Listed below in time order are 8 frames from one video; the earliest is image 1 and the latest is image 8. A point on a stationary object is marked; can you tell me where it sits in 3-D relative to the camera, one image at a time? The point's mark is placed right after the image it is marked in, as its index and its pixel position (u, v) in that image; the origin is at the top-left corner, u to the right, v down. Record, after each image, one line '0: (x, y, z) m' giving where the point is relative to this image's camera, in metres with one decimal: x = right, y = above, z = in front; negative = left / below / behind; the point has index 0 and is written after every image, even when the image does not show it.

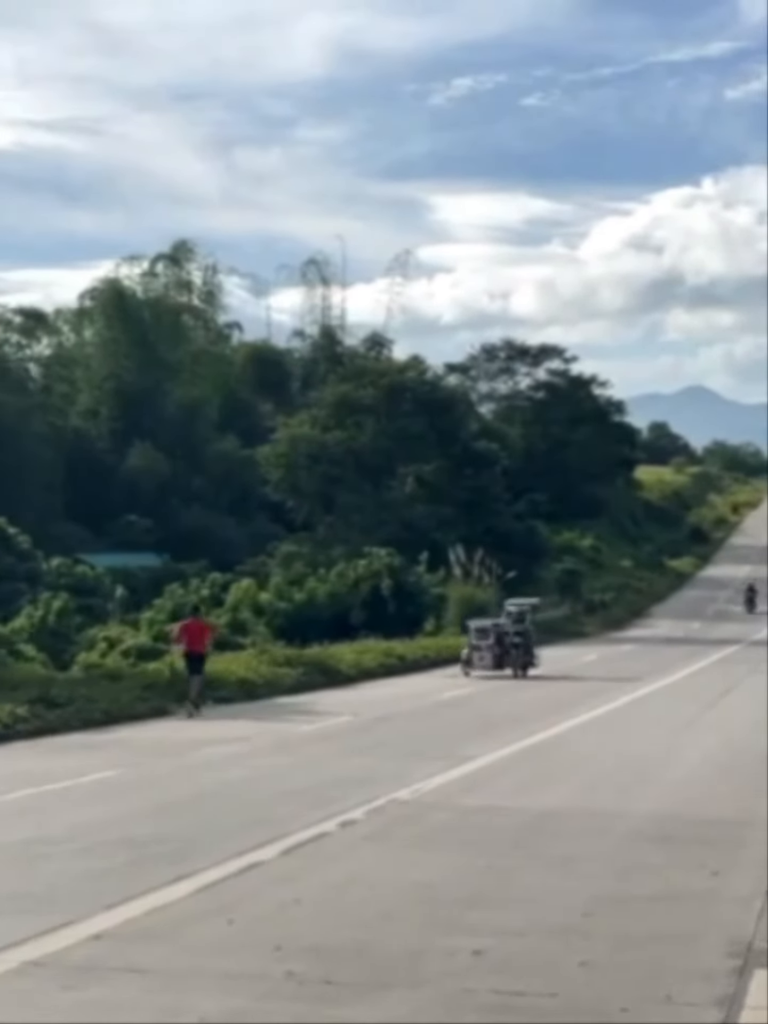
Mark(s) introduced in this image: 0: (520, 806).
0: (+1.1, -2.3, +13.2) m
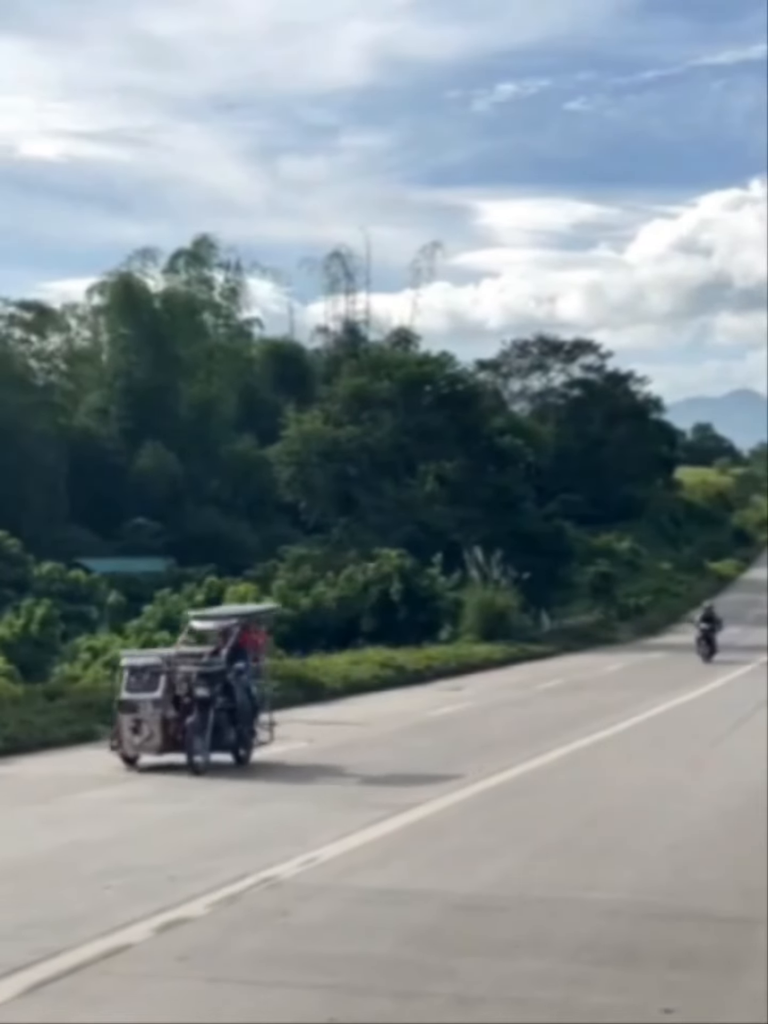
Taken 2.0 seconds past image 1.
0: (+0.3, -2.1, +9.4) m
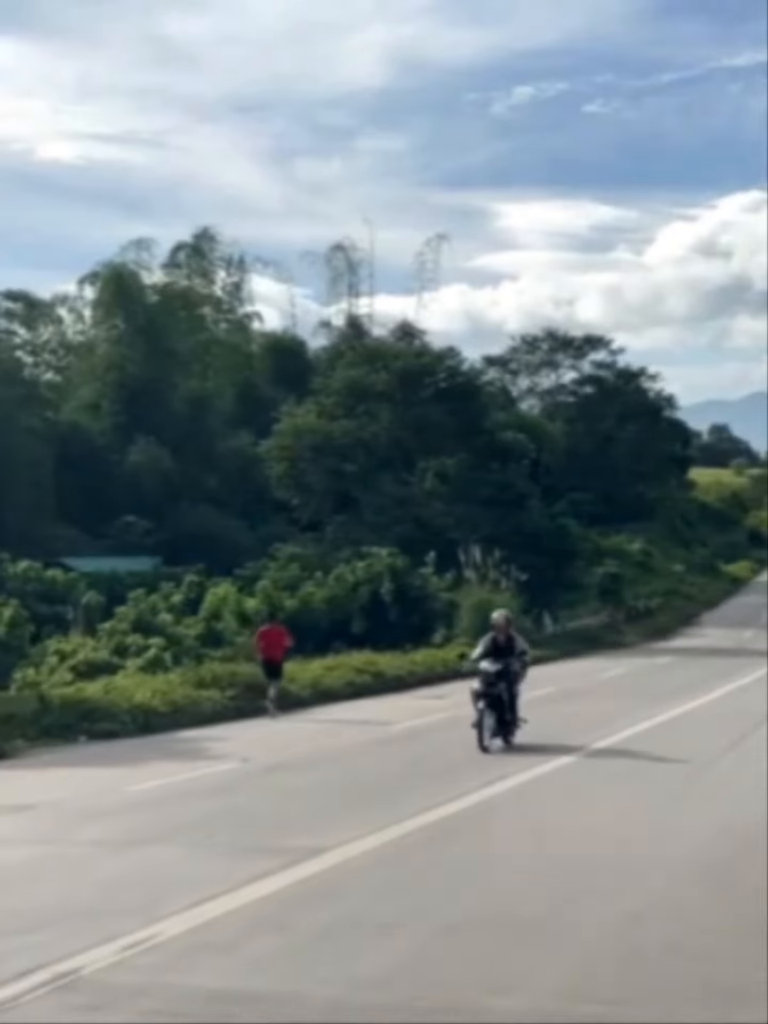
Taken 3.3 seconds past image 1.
0: (-0.4, -2.0, +6.8) m
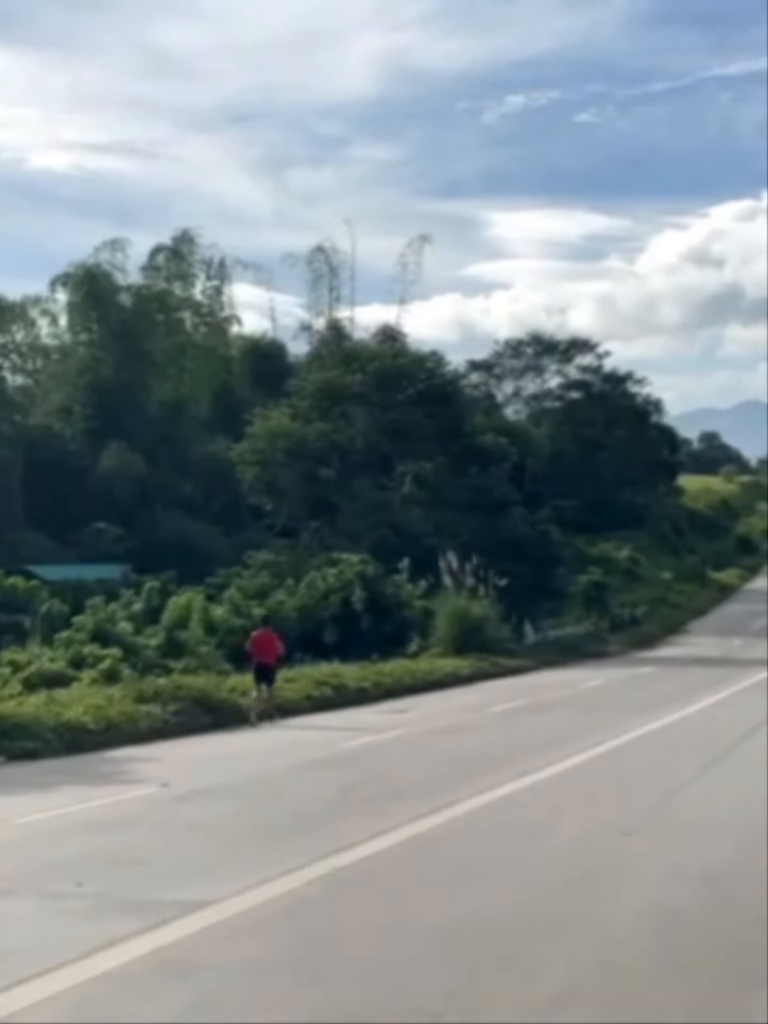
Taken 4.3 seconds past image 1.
0: (-1.0, -1.9, +5.1) m
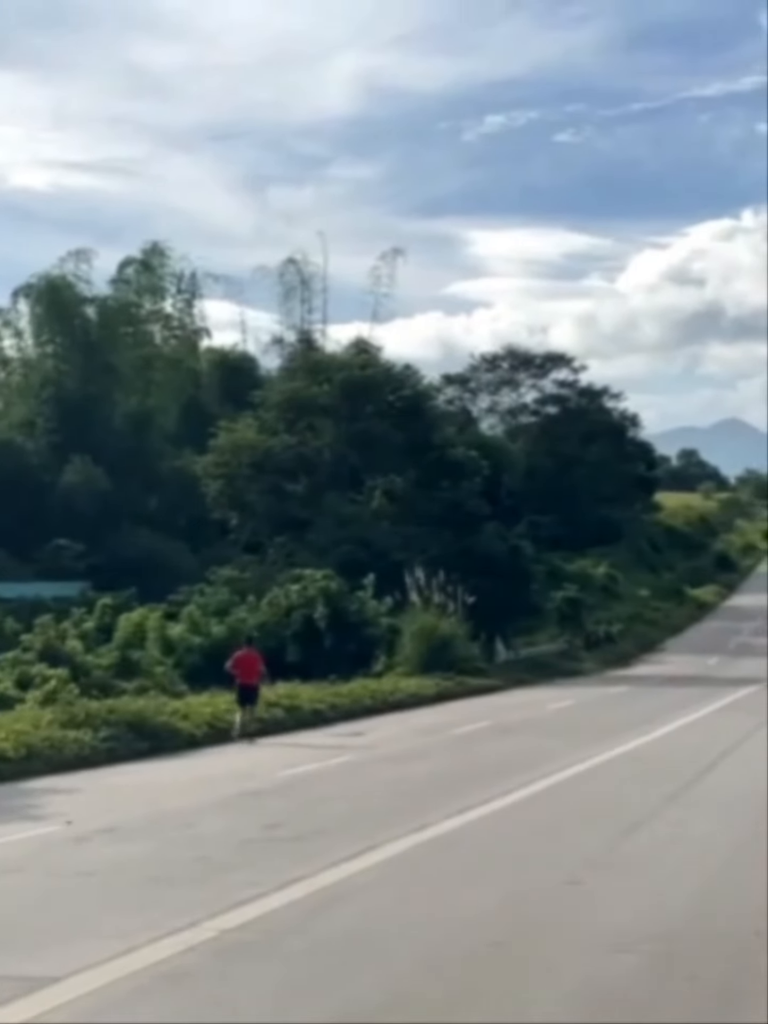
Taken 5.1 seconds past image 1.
0: (-1.5, -1.8, +3.5) m
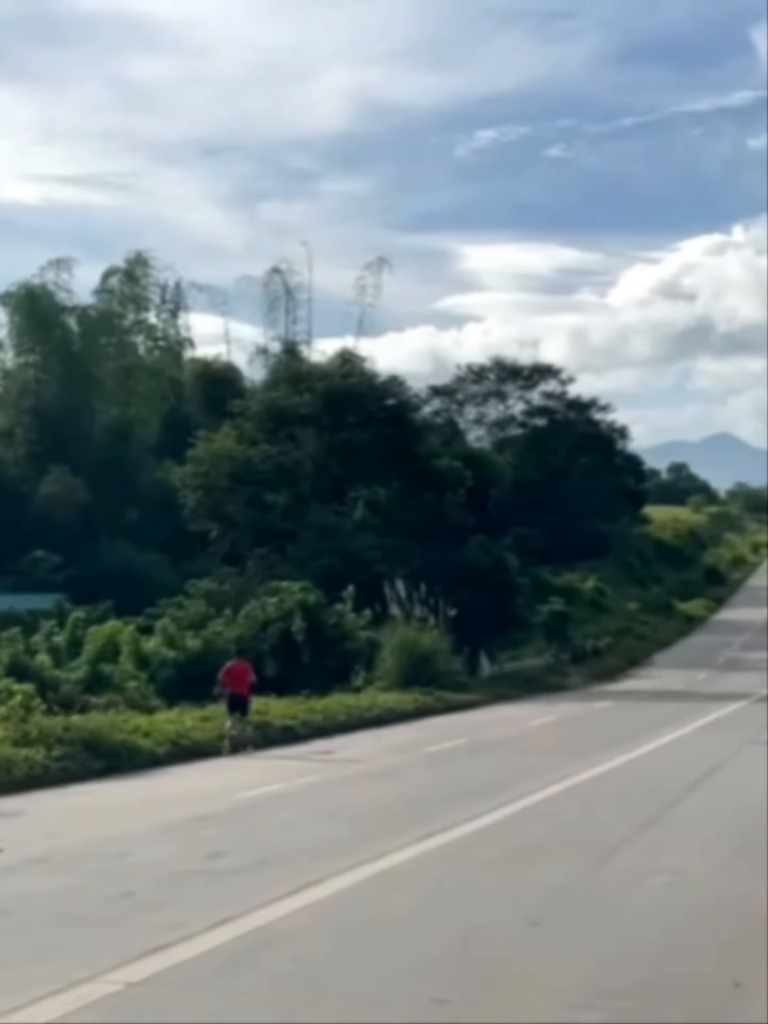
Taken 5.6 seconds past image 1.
0: (-1.8, -1.8, +2.4) m
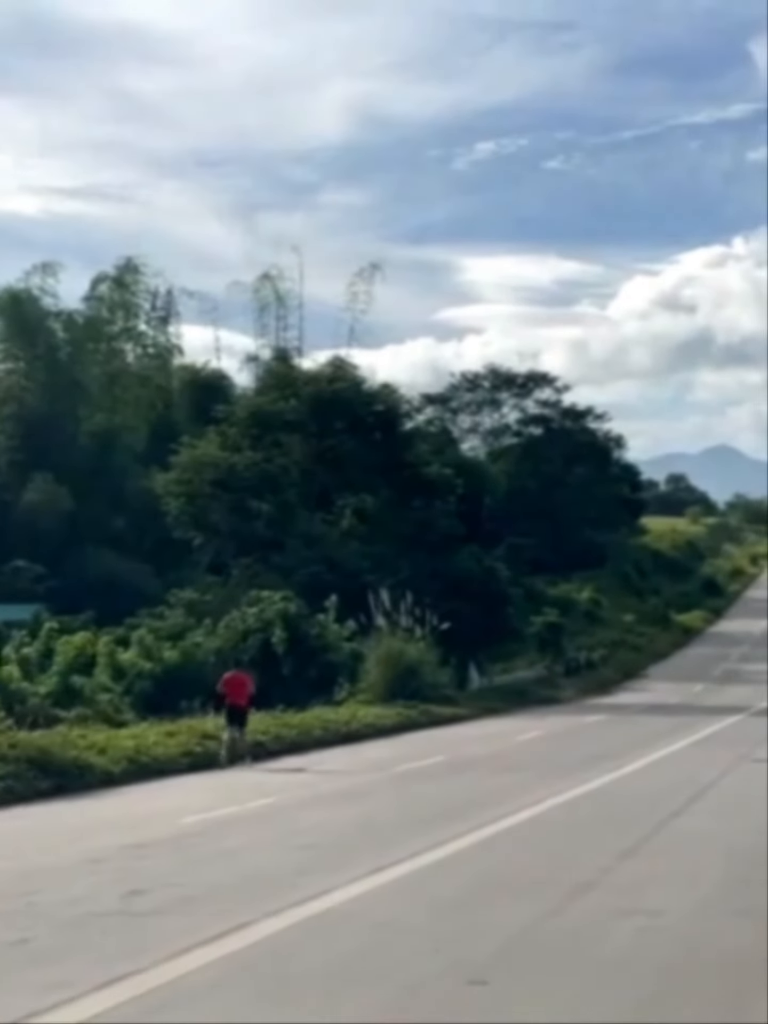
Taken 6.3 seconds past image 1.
0: (-2.1, -1.7, +1.0) m
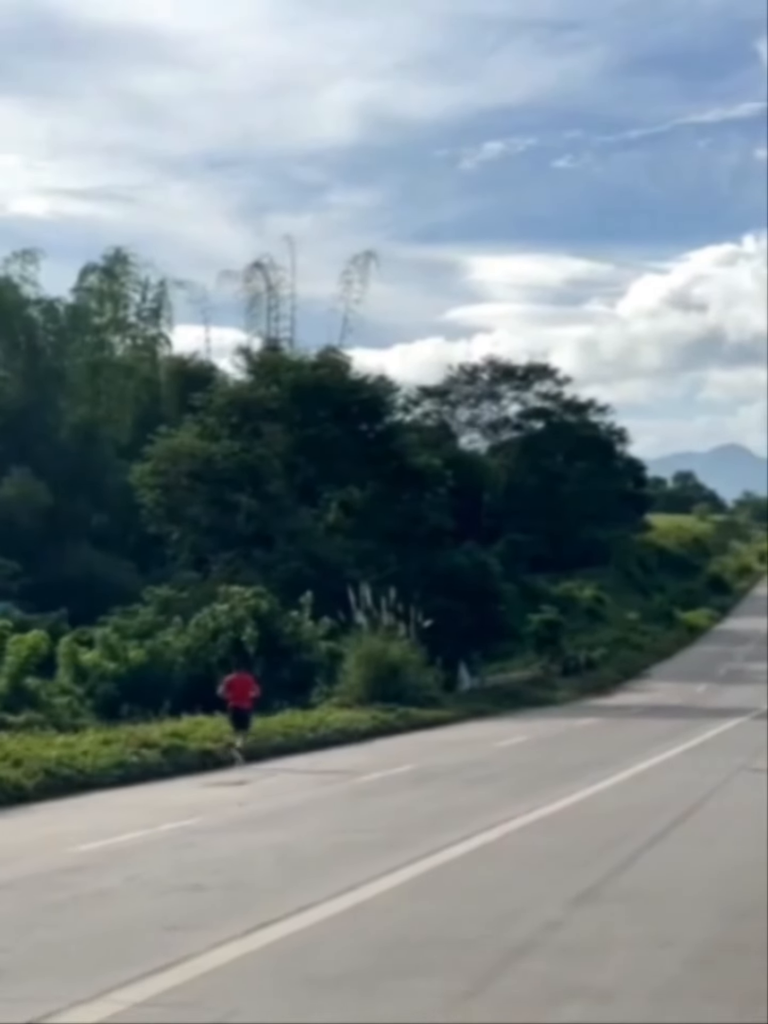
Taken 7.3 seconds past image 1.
0: (-2.9, -1.4, -1.5) m
